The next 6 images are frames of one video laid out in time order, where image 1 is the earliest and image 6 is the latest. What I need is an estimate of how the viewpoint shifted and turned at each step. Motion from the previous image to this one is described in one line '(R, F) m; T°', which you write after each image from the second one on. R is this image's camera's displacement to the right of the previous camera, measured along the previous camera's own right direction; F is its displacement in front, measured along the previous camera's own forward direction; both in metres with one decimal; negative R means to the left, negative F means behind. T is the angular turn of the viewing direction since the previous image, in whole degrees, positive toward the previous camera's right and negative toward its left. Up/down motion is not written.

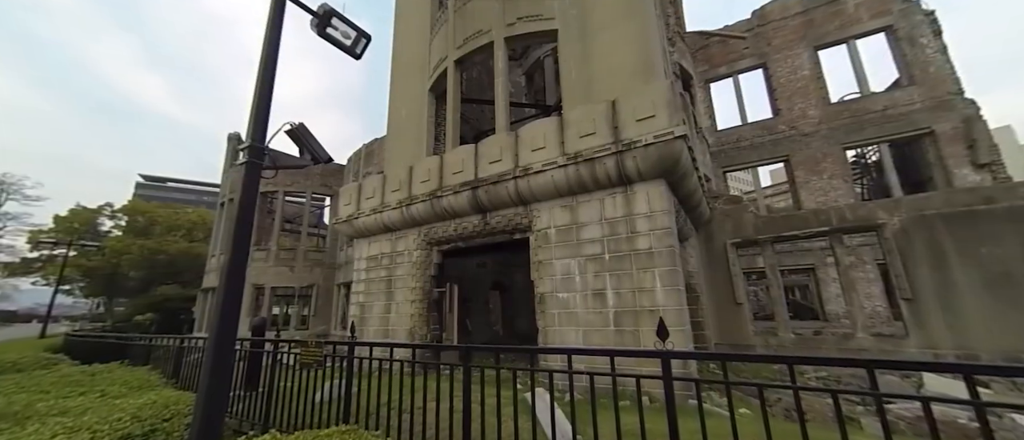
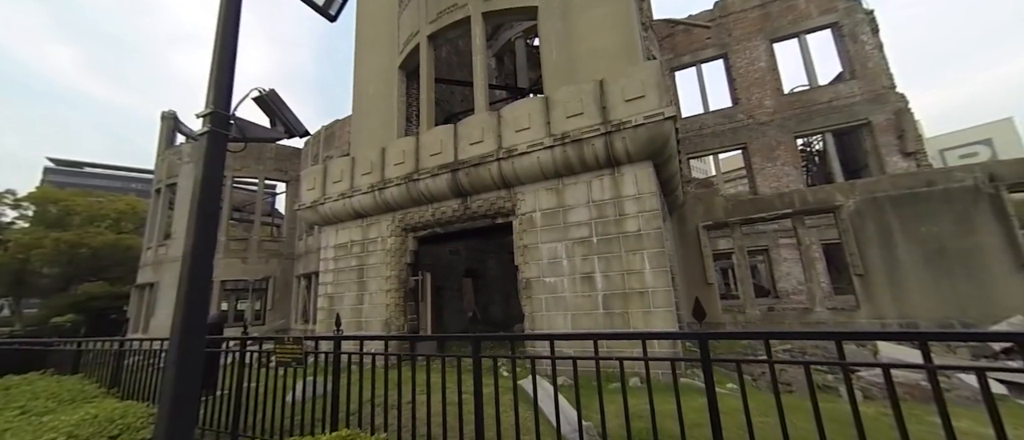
(-0.4, +0.2) m; +6°
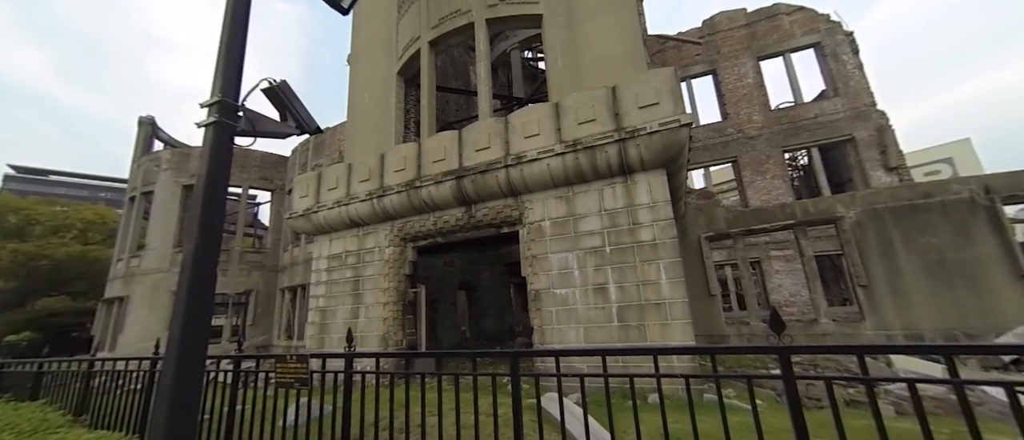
(-0.4, +0.2) m; +2°
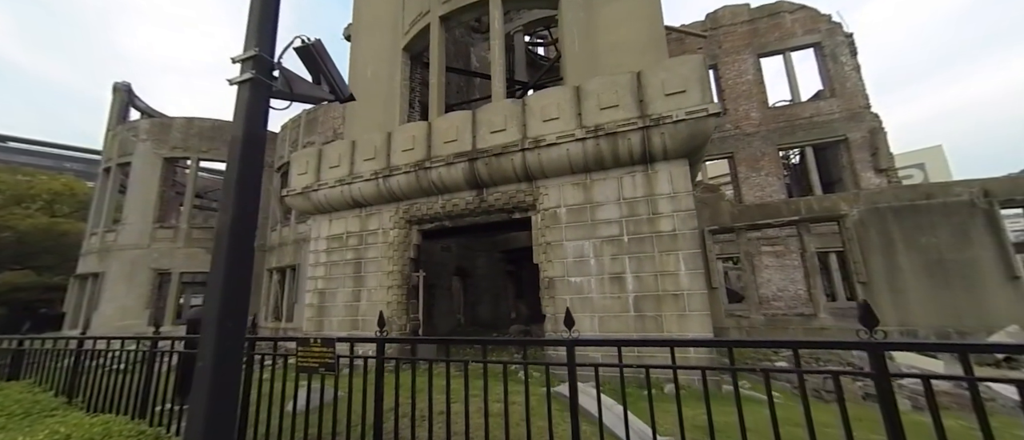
(-0.5, +0.2) m; +2°
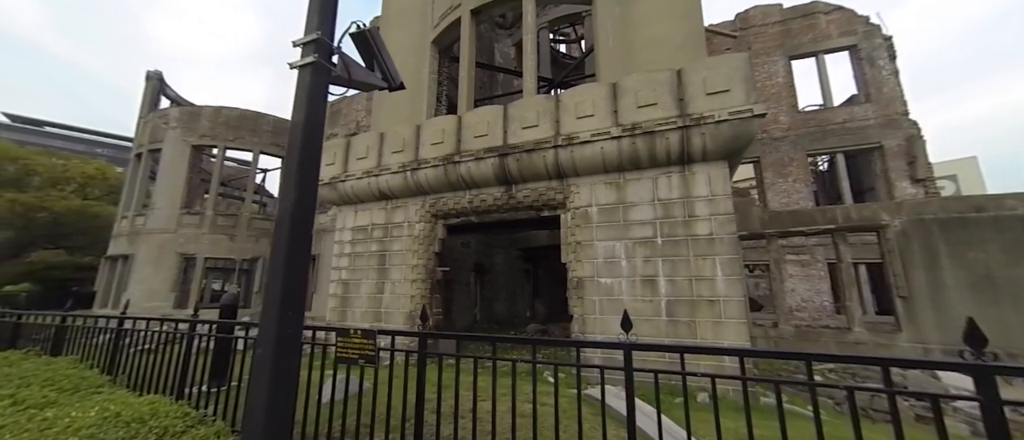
(-0.3, +0.1) m; -2°
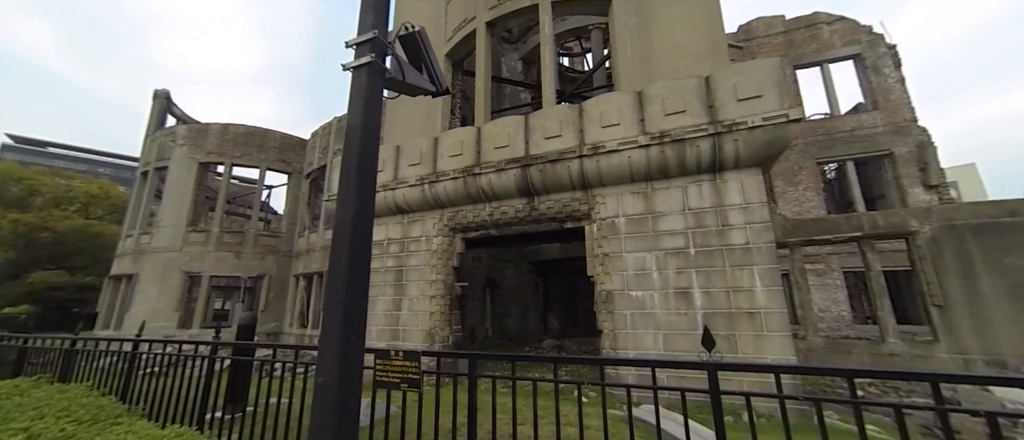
(-0.4, +0.2) m; 0°
